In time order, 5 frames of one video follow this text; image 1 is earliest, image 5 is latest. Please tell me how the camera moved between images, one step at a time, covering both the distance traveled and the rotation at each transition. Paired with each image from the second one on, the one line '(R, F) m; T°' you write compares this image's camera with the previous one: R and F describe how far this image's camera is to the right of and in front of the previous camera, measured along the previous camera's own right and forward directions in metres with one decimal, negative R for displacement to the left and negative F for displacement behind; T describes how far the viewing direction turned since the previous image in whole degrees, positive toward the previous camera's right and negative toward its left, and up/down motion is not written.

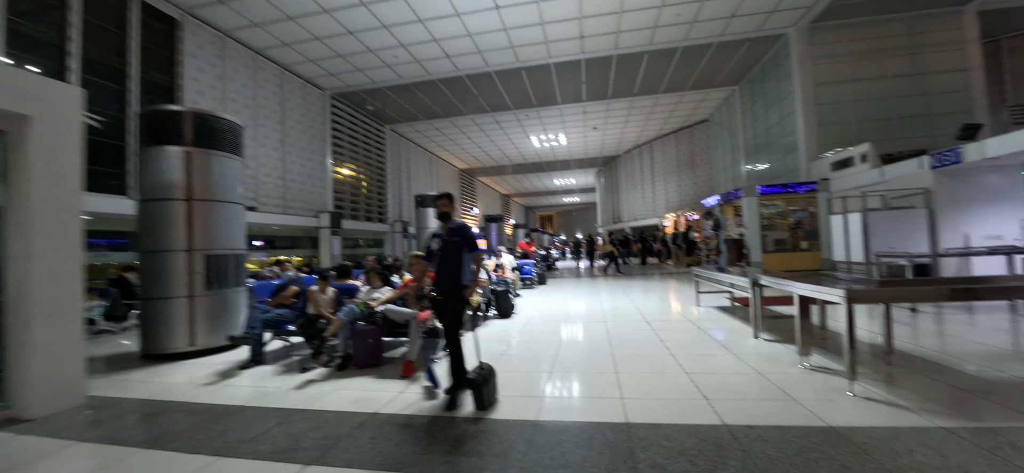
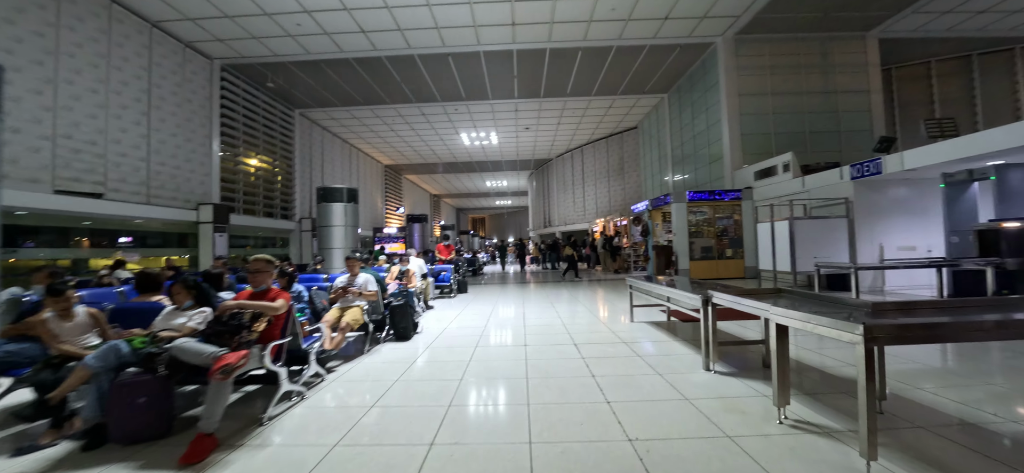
(+0.5, +1.2) m; +10°
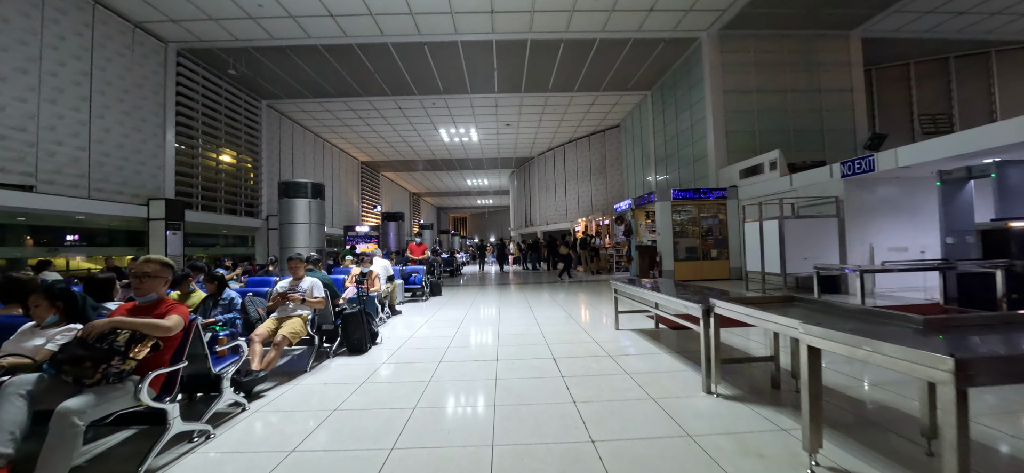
(+0.1, +0.6) m; +3°
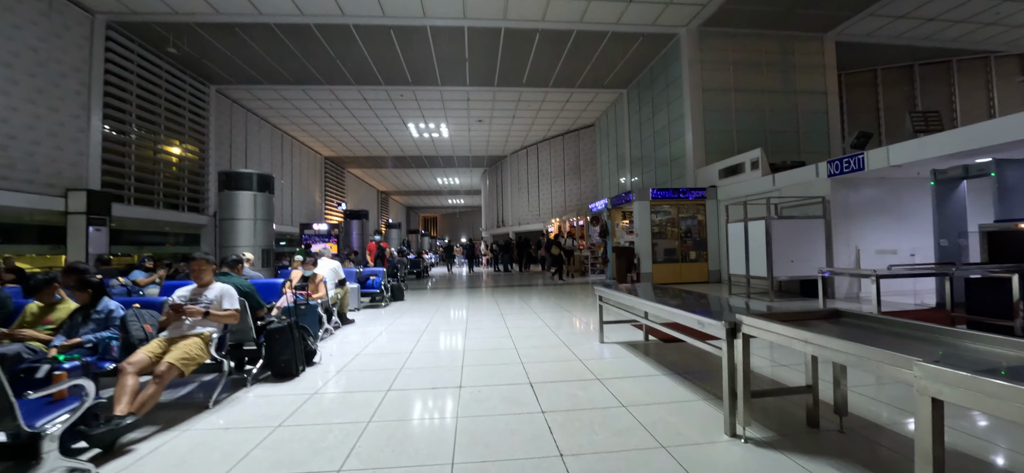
(0.0, +0.7) m; +5°
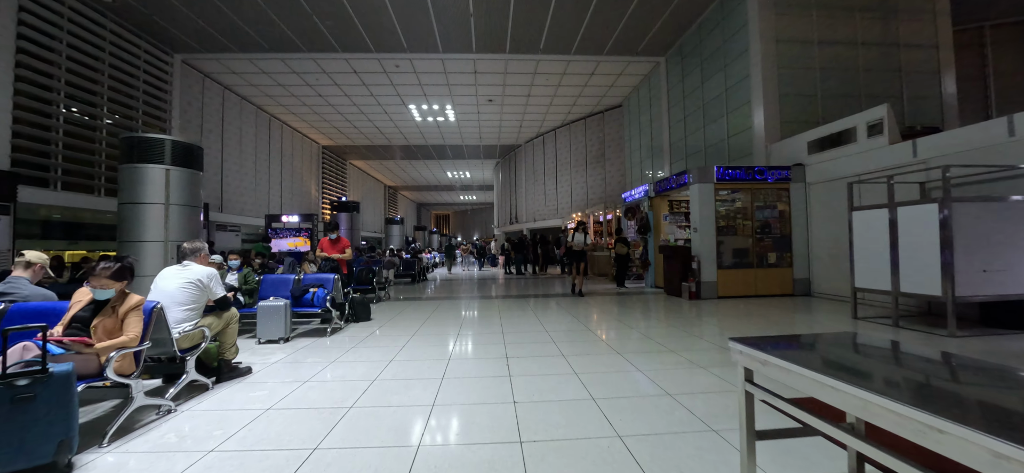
(0.0, +2.0) m; -2°
